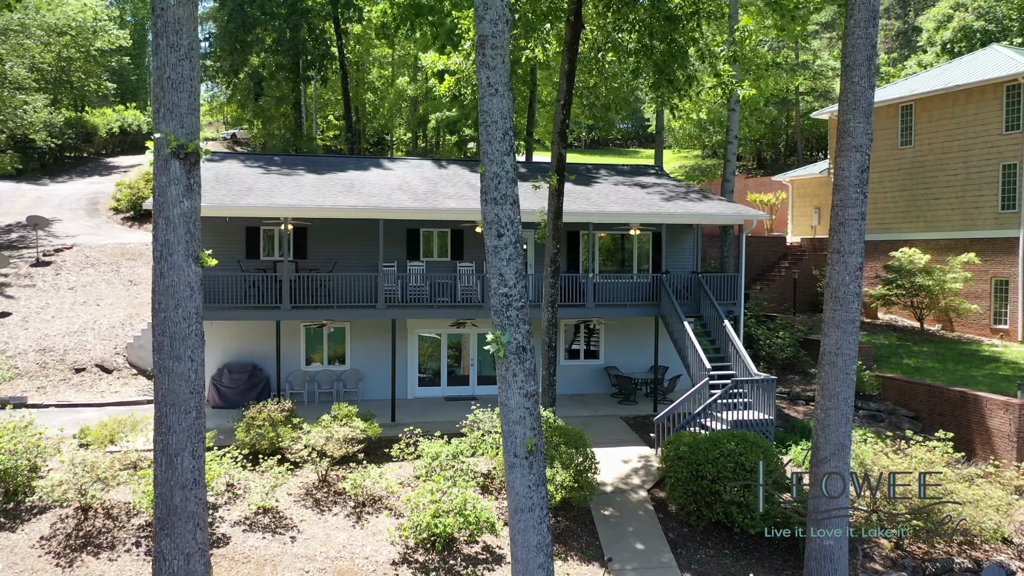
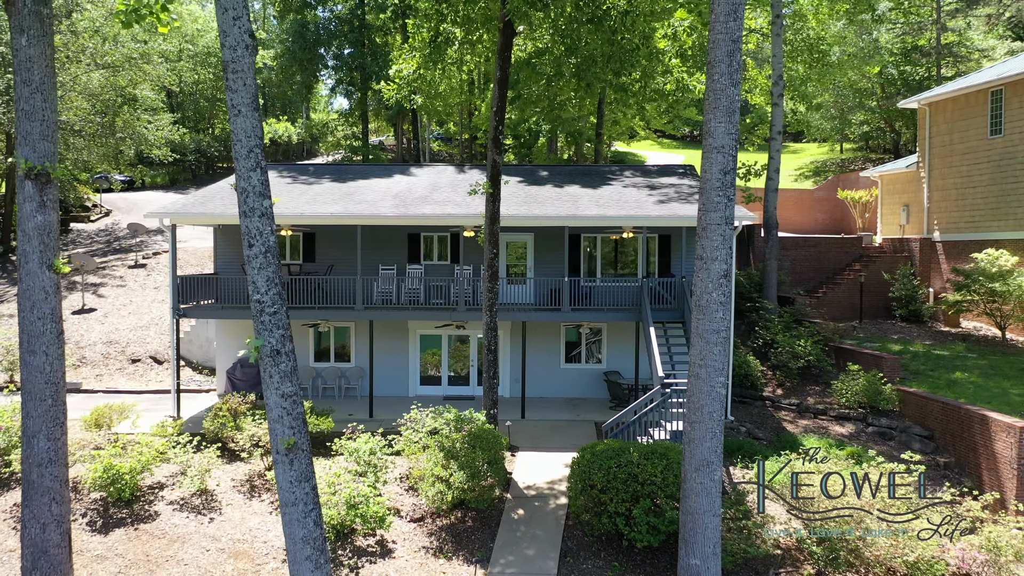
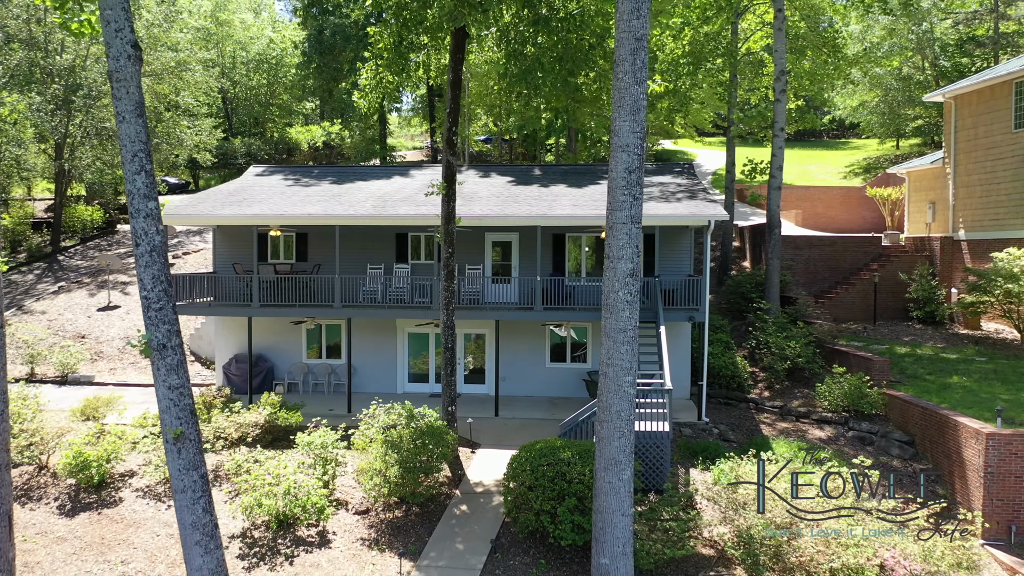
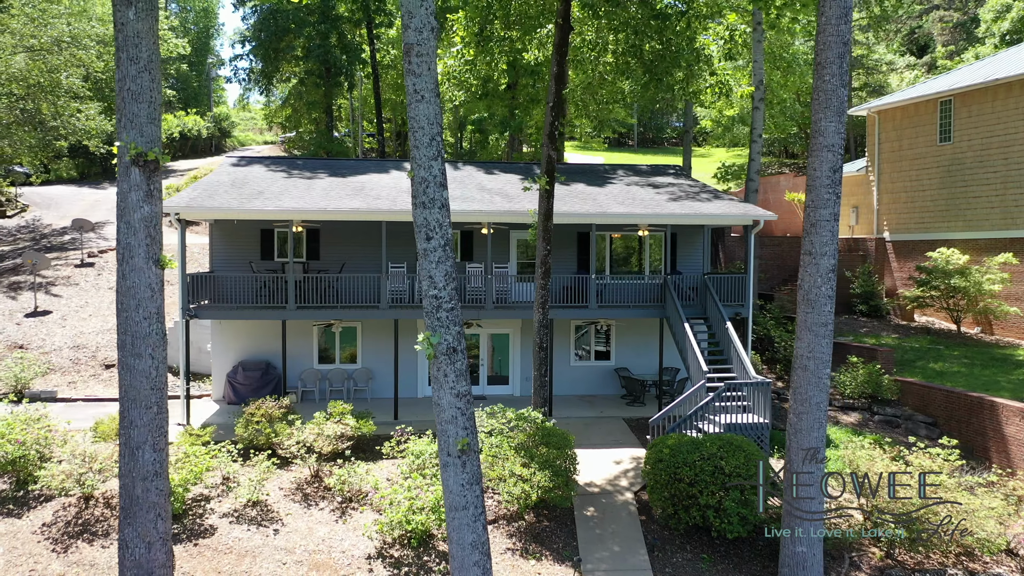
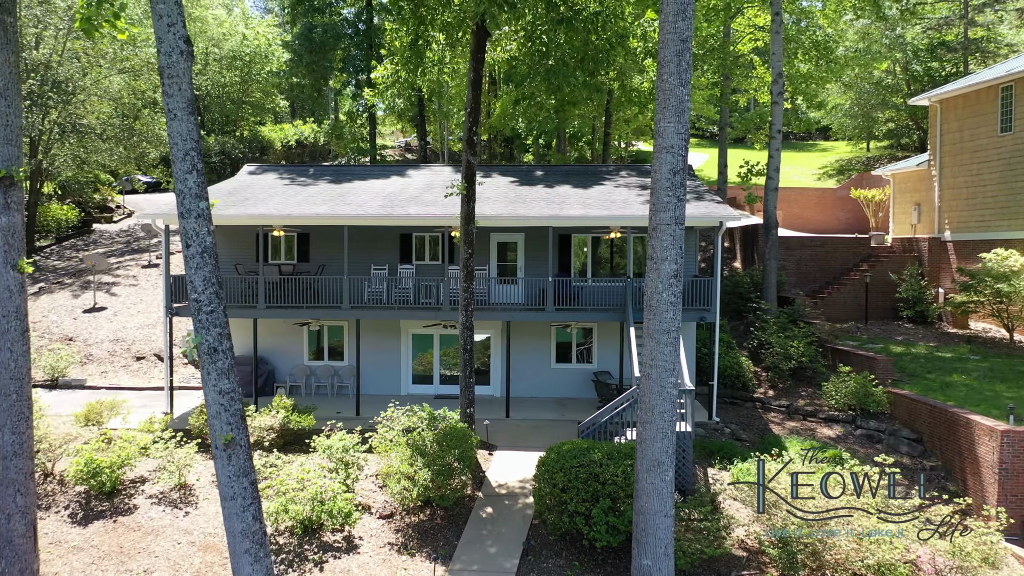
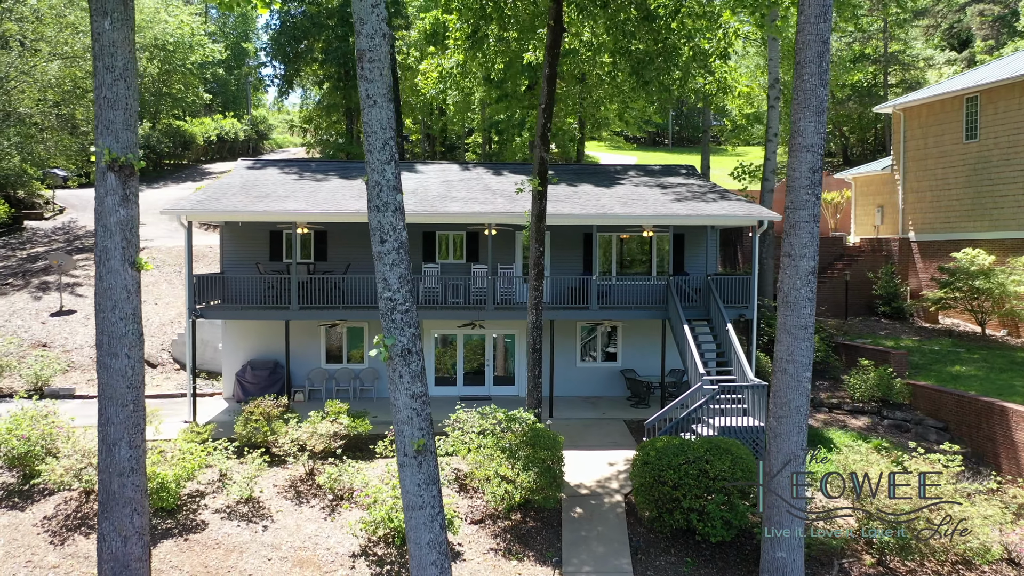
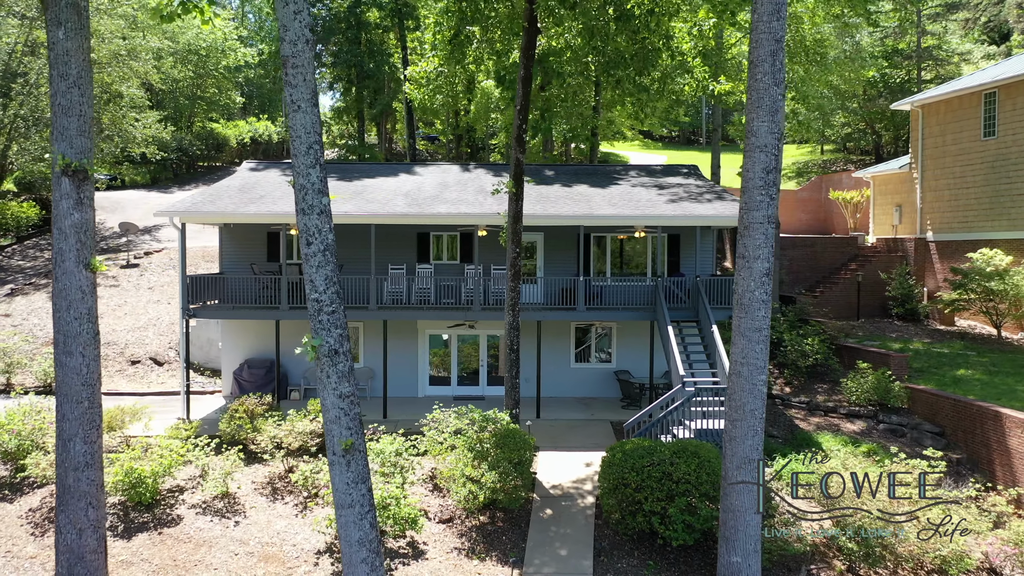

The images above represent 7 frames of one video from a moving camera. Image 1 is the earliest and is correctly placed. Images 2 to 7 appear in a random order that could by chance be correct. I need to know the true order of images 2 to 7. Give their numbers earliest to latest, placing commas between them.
4, 6, 7, 2, 5, 3
